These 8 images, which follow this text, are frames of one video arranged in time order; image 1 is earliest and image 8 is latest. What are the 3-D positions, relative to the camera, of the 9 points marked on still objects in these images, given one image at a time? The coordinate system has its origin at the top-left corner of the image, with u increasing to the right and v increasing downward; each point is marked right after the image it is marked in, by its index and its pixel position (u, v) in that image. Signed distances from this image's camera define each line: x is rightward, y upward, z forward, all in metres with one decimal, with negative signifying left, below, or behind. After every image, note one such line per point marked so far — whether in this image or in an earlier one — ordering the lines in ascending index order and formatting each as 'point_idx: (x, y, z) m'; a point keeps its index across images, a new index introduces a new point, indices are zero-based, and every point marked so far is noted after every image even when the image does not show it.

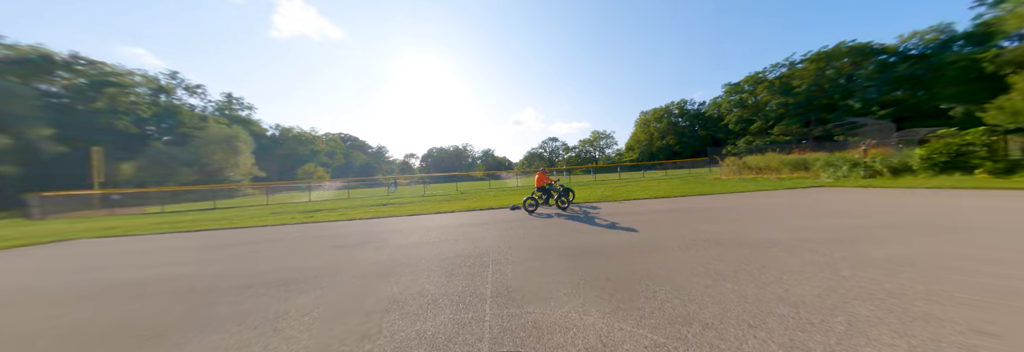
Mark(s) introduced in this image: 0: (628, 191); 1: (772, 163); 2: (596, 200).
0: (+7.7, -0.9, +13.7) m
1: (+18.9, +0.9, +15.1) m
2: (+4.7, -1.2, +11.5) m
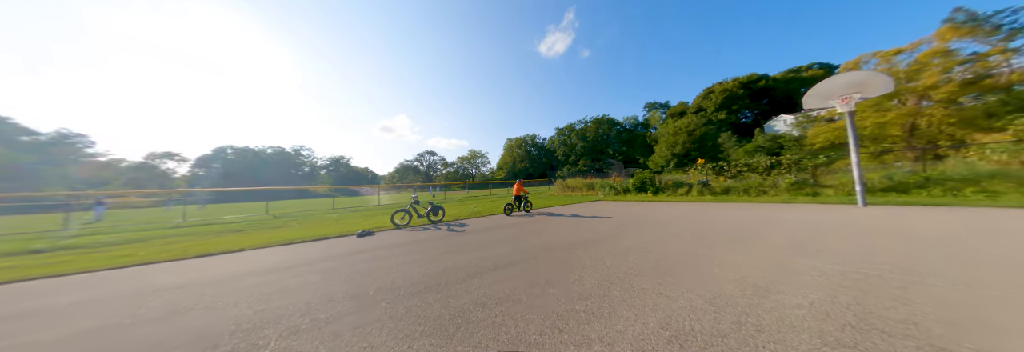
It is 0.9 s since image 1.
0: (-1.2, -2.2, +15.1) m
1: (+7.4, -1.0, +22.5) m
2: (-2.6, -2.2, +11.6) m
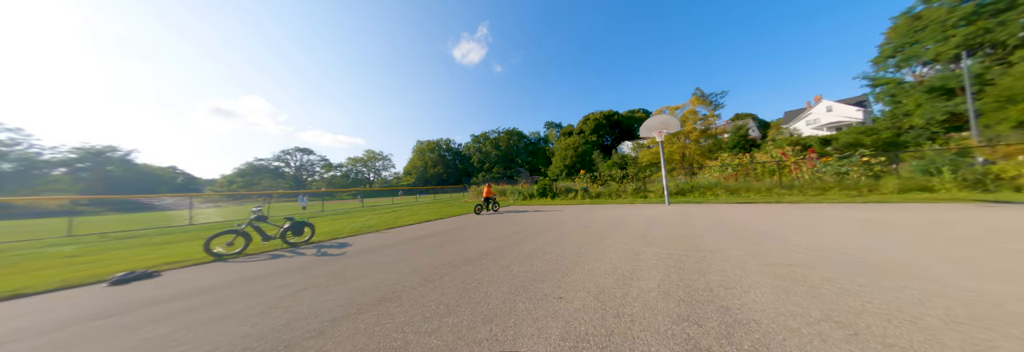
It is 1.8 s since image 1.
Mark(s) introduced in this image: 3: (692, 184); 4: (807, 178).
0: (-7.2, -2.5, +12.9) m
1: (-2.2, -1.7, +23.2) m
2: (-7.0, -2.4, +9.2) m
3: (+13.2, -0.6, +15.3) m
4: (+18.0, -0.1, +12.5) m
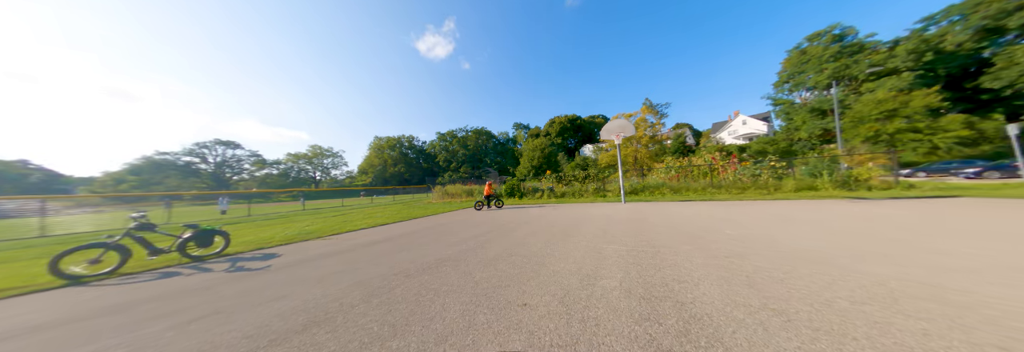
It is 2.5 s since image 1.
0: (-9.1, -2.4, +11.5) m
1: (-5.8, -1.6, +22.3) m
2: (-8.4, -2.3, +7.8) m
3: (+10.7, -0.7, +16.9) m
4: (+15.8, -0.2, +14.9) m
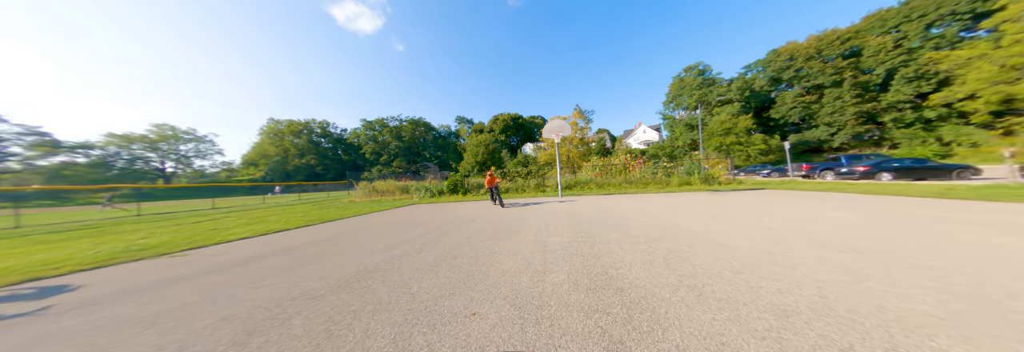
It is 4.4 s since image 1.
0: (-11.8, -2.1, +8.3) m
1: (-11.5, -1.1, +19.7) m
2: (-10.1, -2.1, +5.0) m
3: (+5.8, -0.4, +18.9) m
4: (+11.3, 0.0, +18.4) m
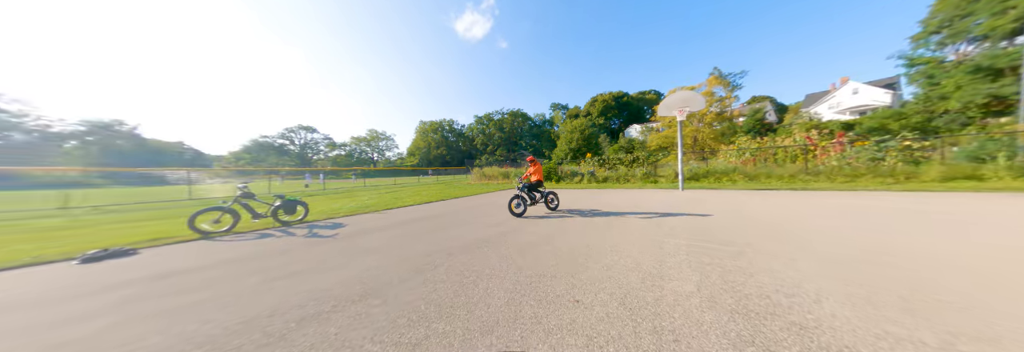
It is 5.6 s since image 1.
0: (-7.0, -1.3, +12.7) m
1: (-1.8, +0.3, +22.7) m
2: (-6.9, -1.5, +8.9) m
3: (+13.5, +0.5, +14.5) m
4: (+18.2, +0.7, +11.7) m
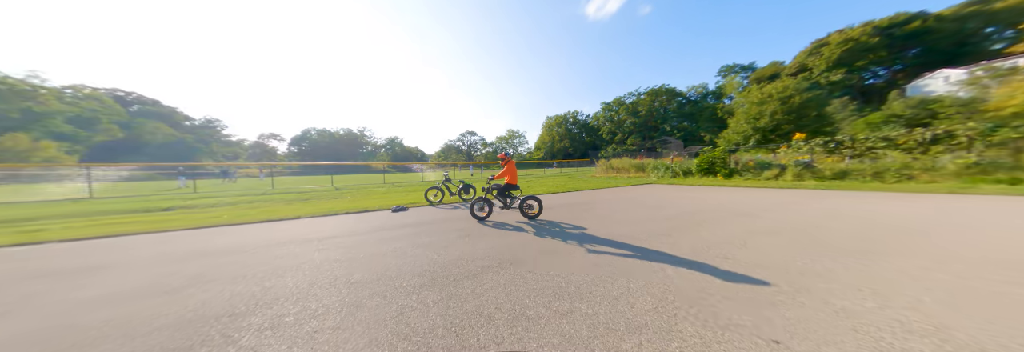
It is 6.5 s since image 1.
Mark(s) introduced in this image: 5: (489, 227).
0: (+1.3, -0.7, +14.5) m
1: (+11.1, +1.0, +20.0) m
2: (-0.7, -1.0, +11.3) m
3: (+19.4, +0.5, +4.9) m
4: (+21.8, +0.5, -0.1) m
5: (-0.6, -1.3, +5.2) m
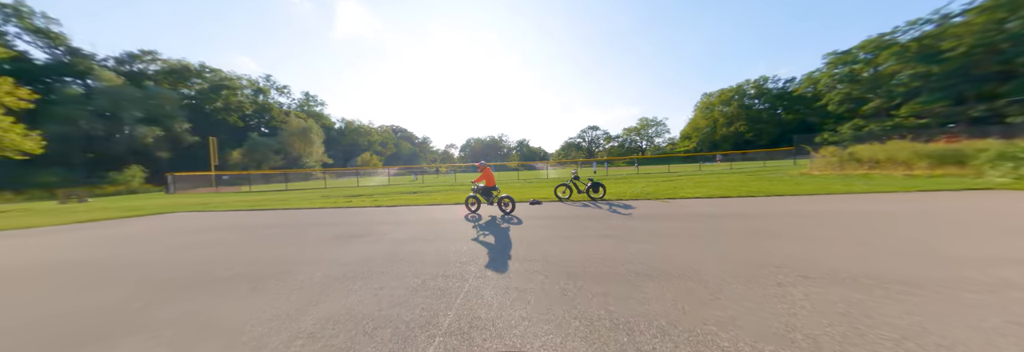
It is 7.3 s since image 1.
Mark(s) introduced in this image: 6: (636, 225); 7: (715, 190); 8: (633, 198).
0: (+9.2, -0.6, +11.6) m
1: (+20.5, +1.1, +11.0) m
2: (+5.8, -0.9, +10.0) m
3: (+19.4, +0.3, -6.2) m
4: (+18.8, +0.2, -11.7) m
5: (+2.7, -1.2, +4.7) m
6: (+3.1, -1.2, +5.1) m
7: (+9.3, -0.7, +9.5) m
8: (+5.4, -1.0, +9.3) m
